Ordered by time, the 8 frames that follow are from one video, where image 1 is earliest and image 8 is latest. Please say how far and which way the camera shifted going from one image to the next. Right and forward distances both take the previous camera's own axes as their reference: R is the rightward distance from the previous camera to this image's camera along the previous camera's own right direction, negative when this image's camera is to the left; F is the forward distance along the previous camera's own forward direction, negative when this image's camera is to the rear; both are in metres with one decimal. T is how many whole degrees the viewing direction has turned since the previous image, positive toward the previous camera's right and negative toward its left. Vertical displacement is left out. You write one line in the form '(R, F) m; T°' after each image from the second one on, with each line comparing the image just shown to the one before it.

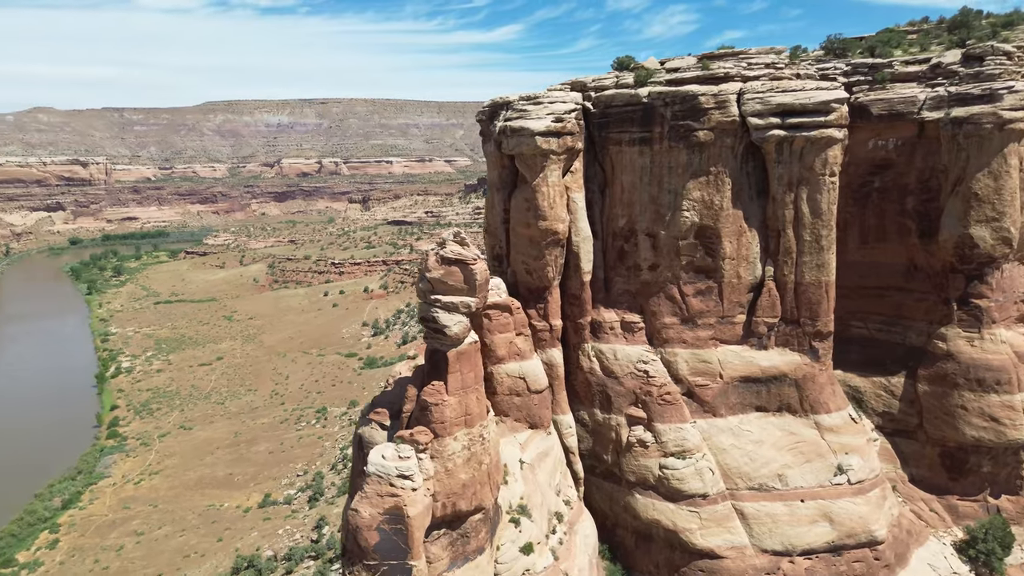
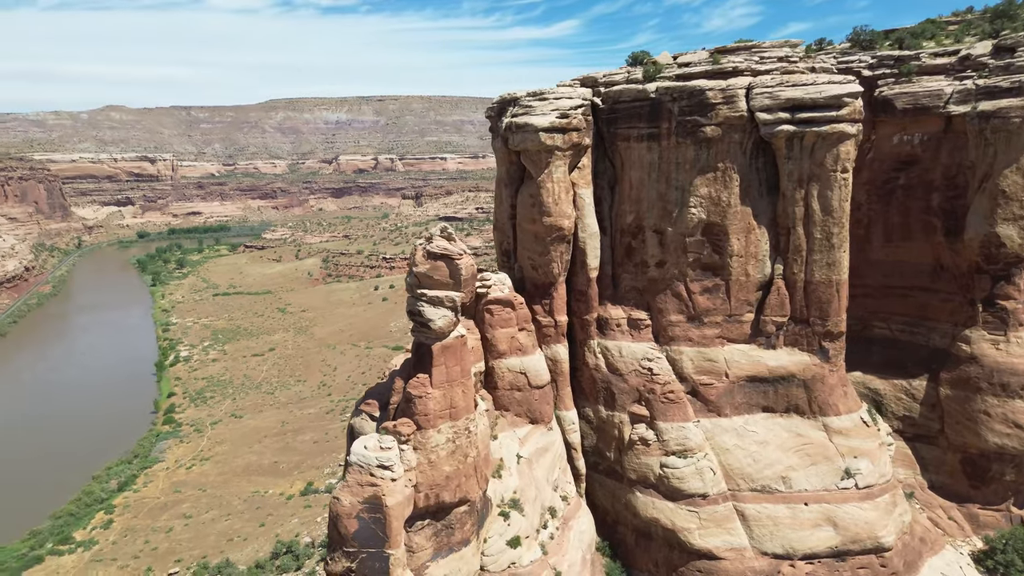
(+0.9, 0.0) m; -4°
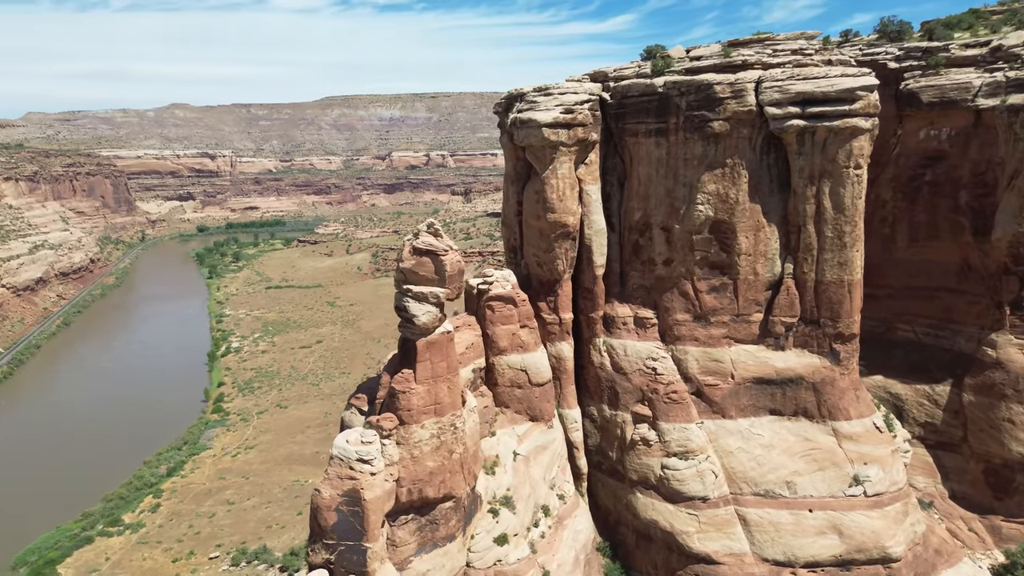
(+0.9, +0.1) m; -4°
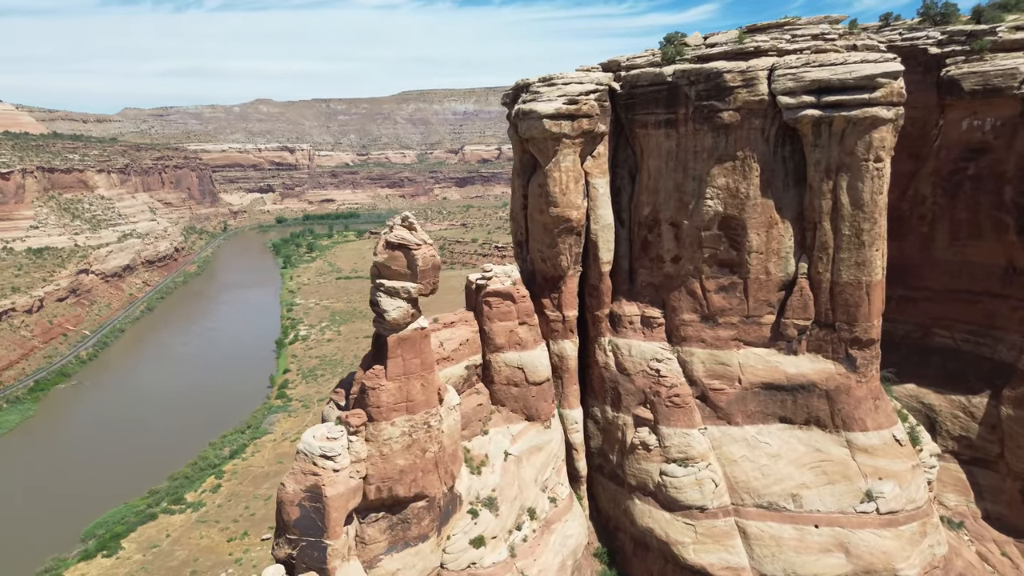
(+1.3, +0.4) m; -5°
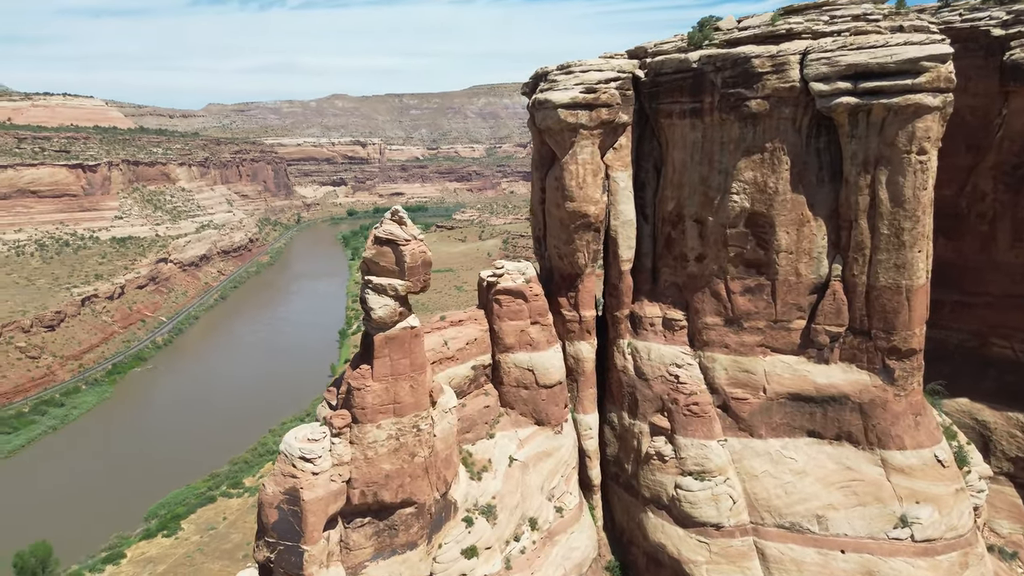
(+0.9, +0.6) m; -5°
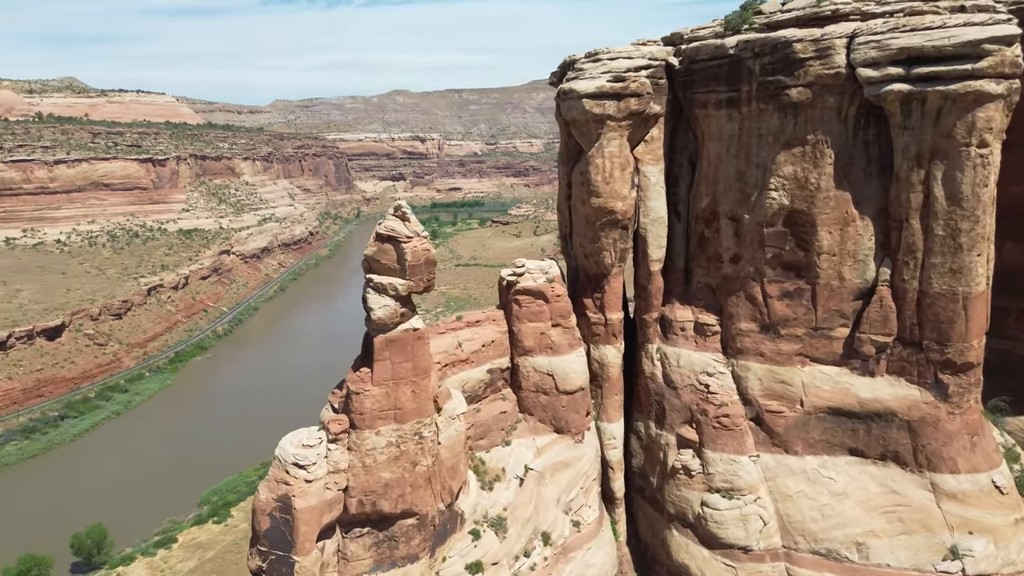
(+0.6, +0.6) m; -4°
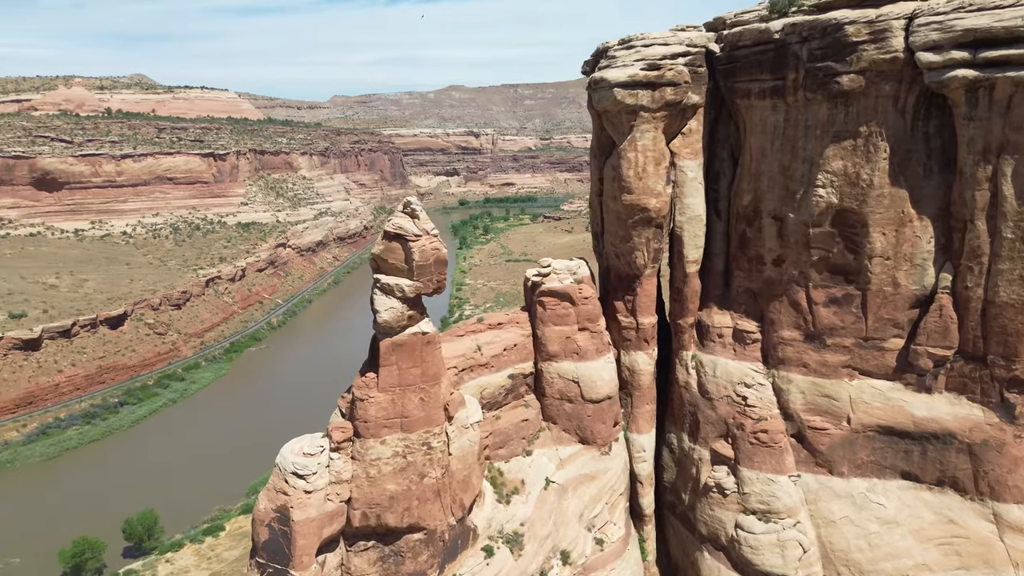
(+0.4, +0.6) m; -4°
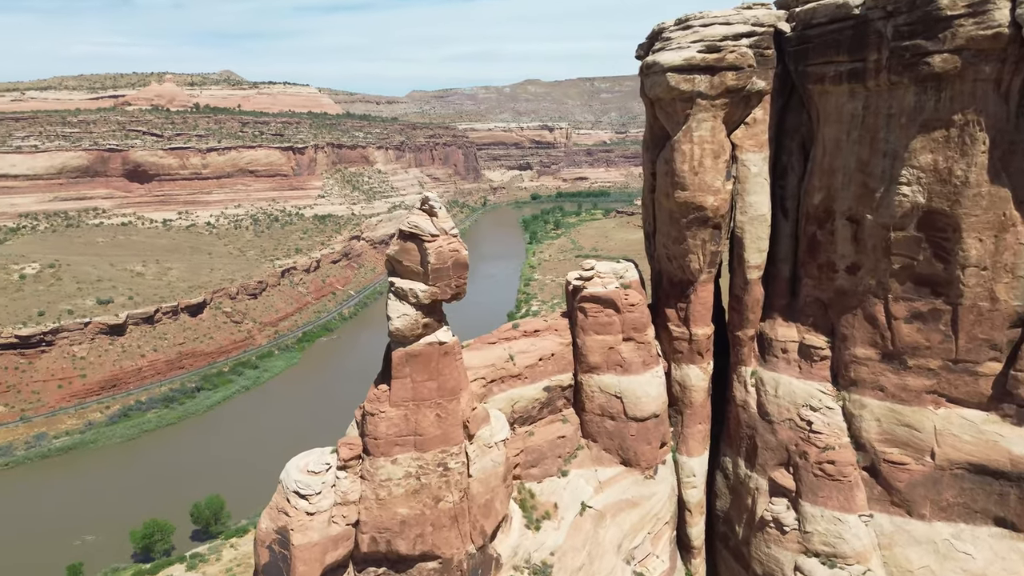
(+0.4, +0.9) m; -5°
